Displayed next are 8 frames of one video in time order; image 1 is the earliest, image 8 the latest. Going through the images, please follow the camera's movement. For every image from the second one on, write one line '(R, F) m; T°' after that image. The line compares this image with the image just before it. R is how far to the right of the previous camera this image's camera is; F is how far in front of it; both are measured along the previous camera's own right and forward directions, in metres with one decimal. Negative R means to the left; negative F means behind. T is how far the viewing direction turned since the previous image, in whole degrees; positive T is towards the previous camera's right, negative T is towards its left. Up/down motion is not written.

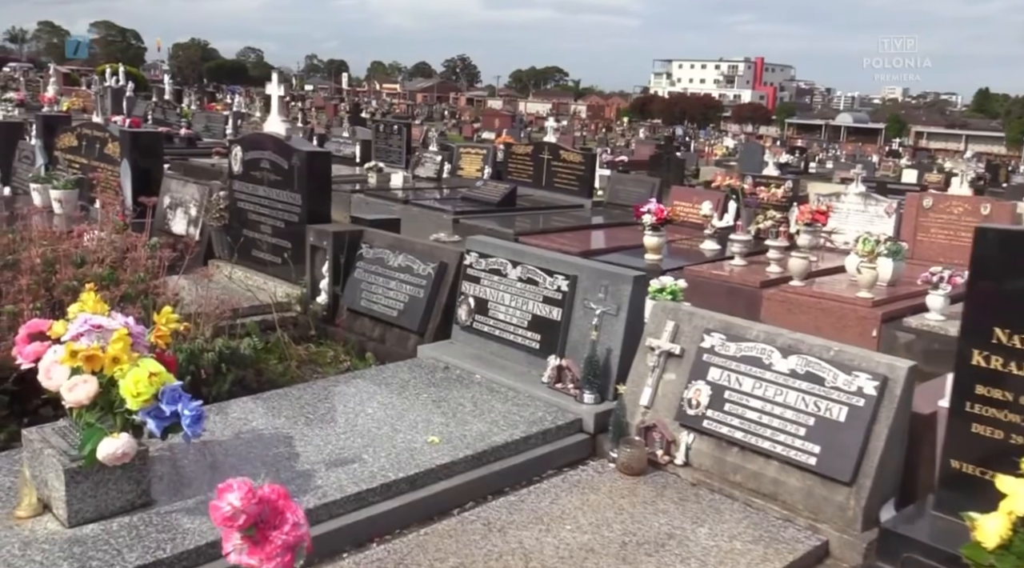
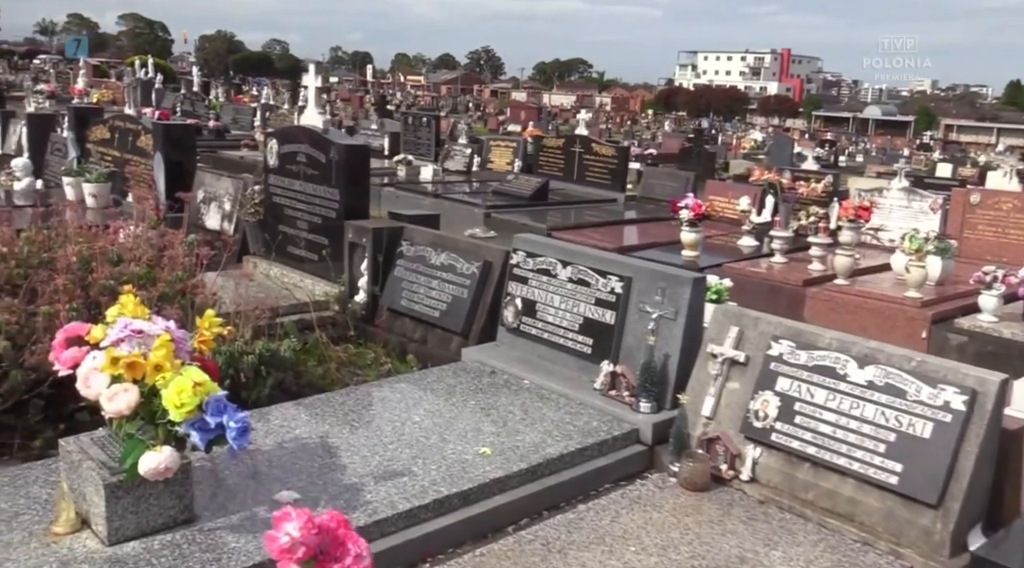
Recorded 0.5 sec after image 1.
(-0.2, +0.2) m; -1°
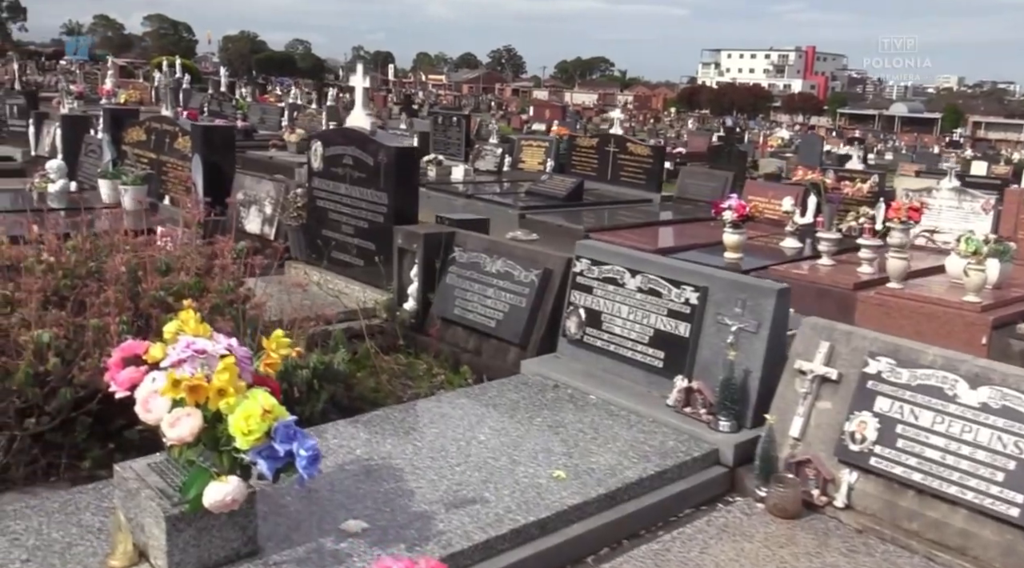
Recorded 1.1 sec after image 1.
(-0.2, +0.3) m; -1°
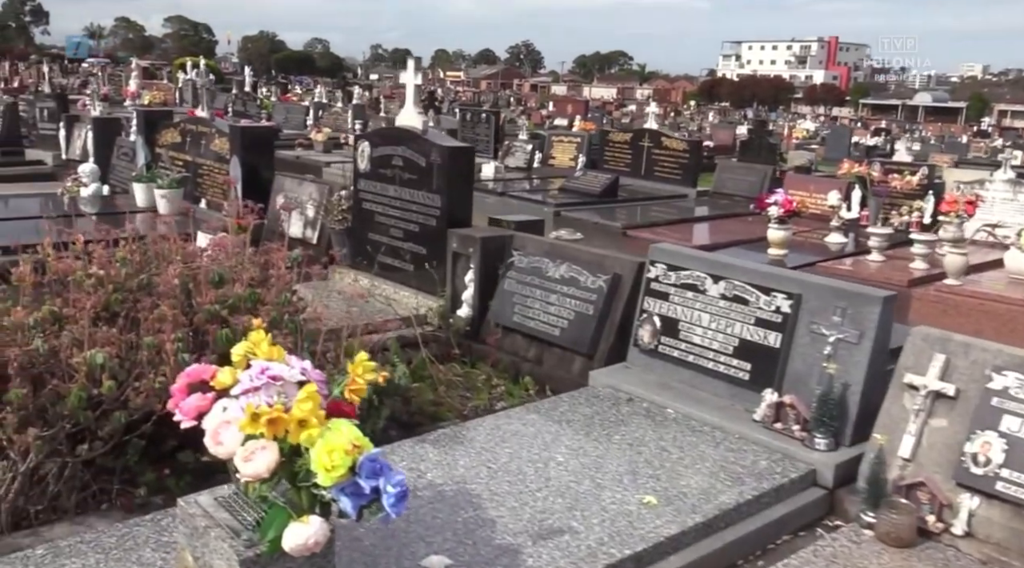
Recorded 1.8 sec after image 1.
(-0.3, +0.3) m; -1°
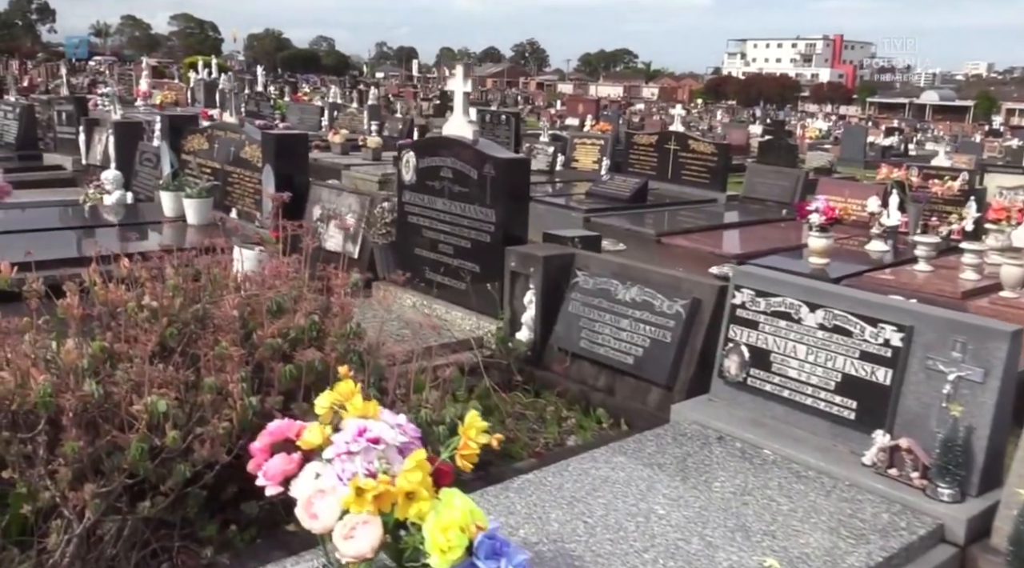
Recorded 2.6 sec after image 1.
(-0.4, +0.4) m; 0°
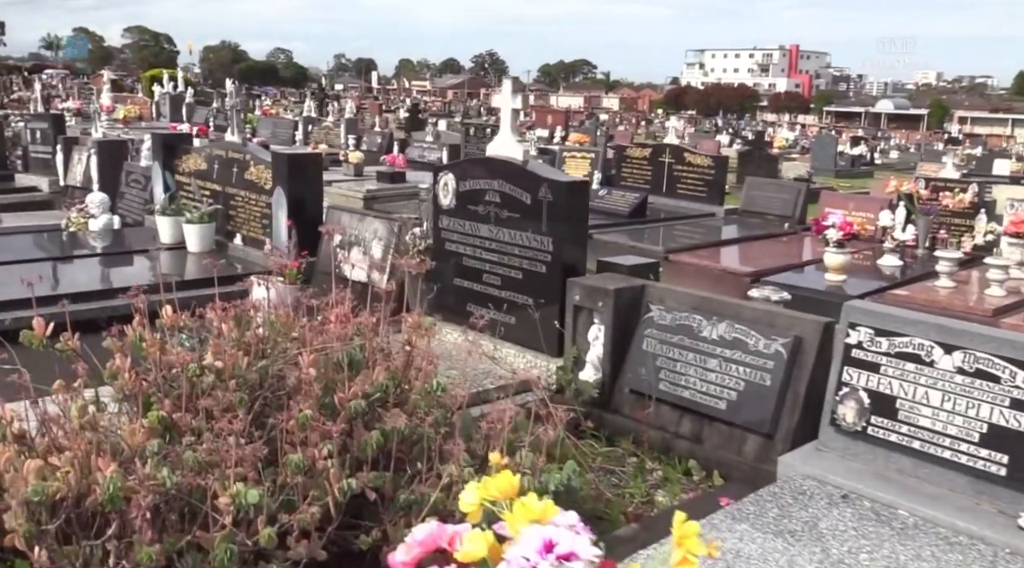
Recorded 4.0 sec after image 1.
(-0.6, +0.6) m; +2°
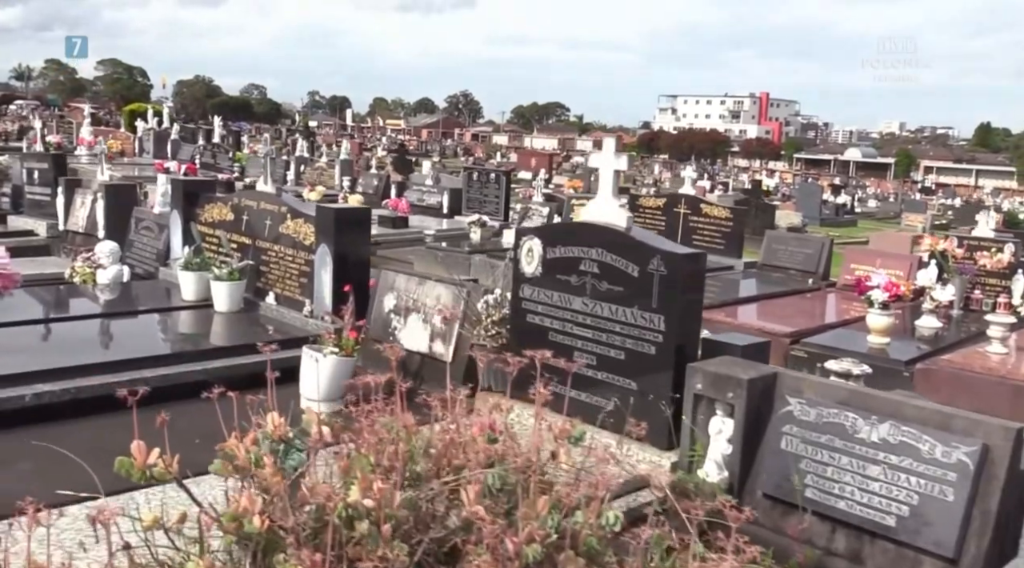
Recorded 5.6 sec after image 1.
(-0.8, +0.7) m; +2°
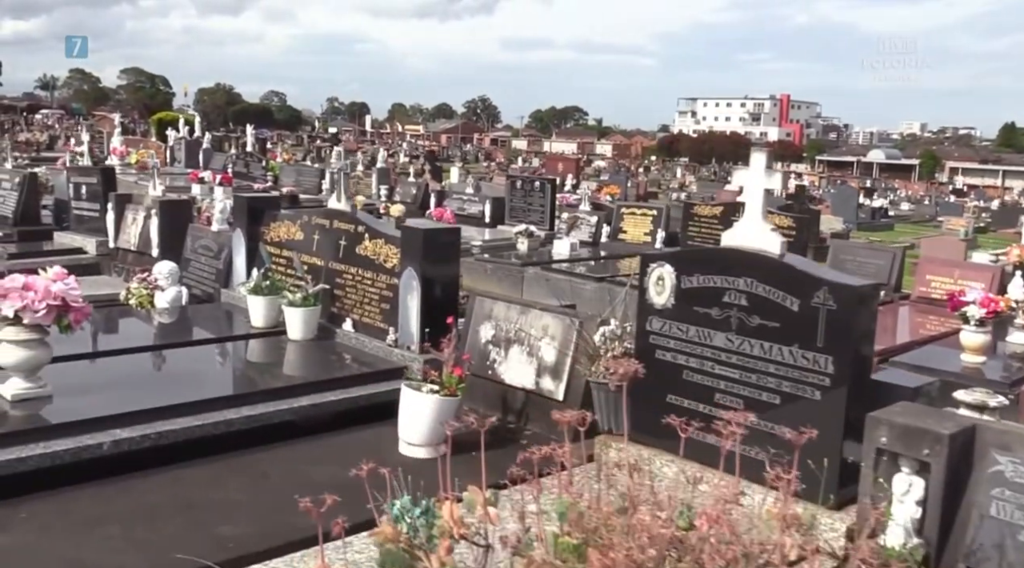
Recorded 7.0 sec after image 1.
(-0.6, +0.6) m; -1°
